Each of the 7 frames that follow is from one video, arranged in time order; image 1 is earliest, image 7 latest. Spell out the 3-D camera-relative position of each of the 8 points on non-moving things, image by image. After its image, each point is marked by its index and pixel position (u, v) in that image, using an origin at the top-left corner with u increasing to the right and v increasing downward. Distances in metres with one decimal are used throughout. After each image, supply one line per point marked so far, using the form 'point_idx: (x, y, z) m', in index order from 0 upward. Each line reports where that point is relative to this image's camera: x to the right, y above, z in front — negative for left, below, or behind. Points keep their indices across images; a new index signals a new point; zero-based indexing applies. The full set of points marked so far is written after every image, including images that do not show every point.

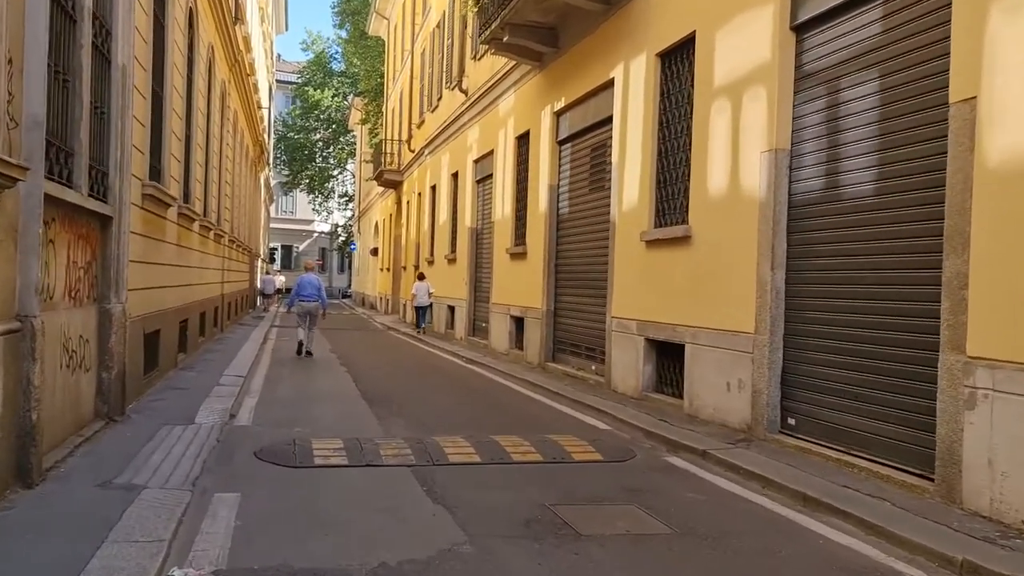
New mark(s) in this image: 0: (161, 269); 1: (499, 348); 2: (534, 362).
0: (-4.6, +0.3, +11.3) m
1: (-0.3, -1.2, +17.2) m
2: (+0.4, -1.3, +14.8) m
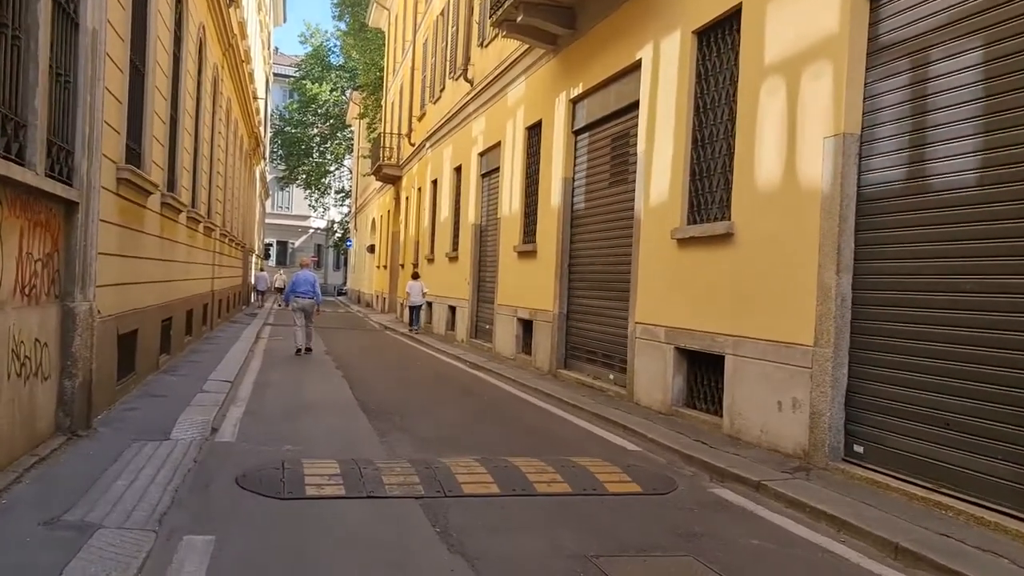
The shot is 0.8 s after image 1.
0: (-4.5, +0.3, +10.3) m
1: (-0.2, -1.2, +16.2) m
2: (+0.5, -1.3, +13.7) m
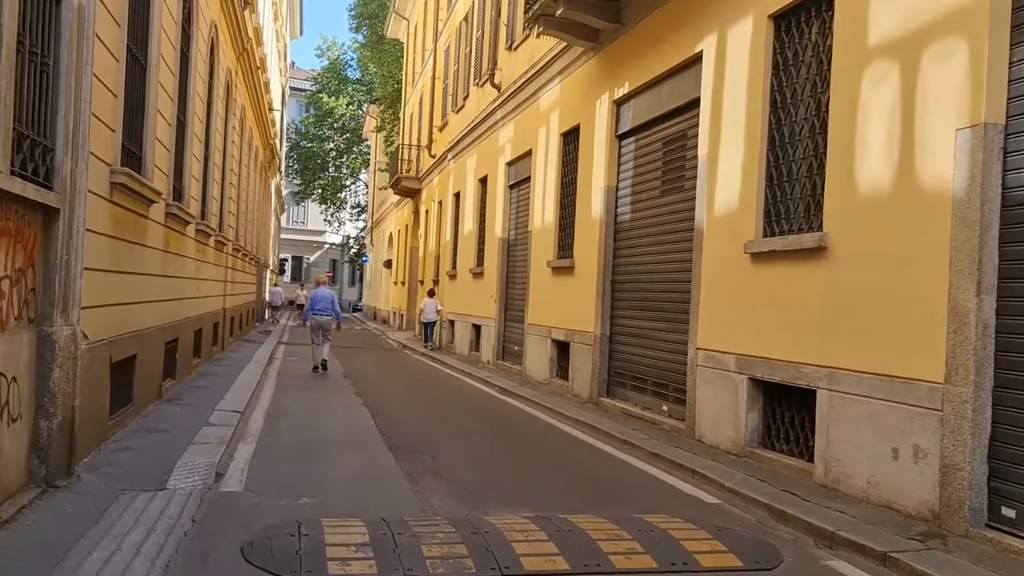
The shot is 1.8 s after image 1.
0: (-4.0, +0.1, +9.2) m
1: (+0.4, -1.5, +15.0) m
2: (+1.0, -1.6, +12.5) m
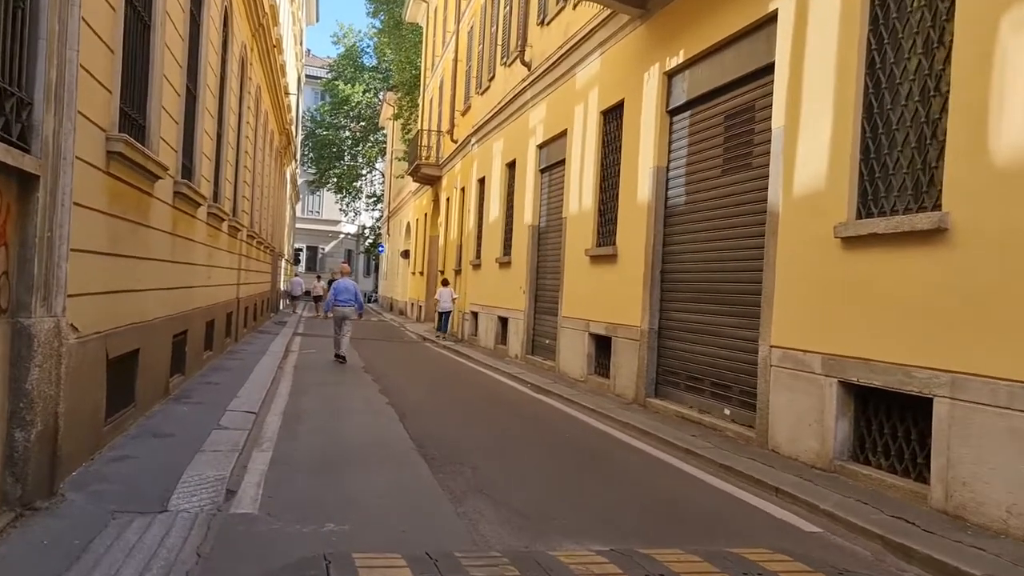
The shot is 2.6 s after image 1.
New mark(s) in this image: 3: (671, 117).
0: (-3.5, +0.2, +8.2) m
1: (+0.9, -1.4, +13.9) m
2: (+1.5, -1.5, +11.5) m
3: (+2.0, +2.2, +11.0) m
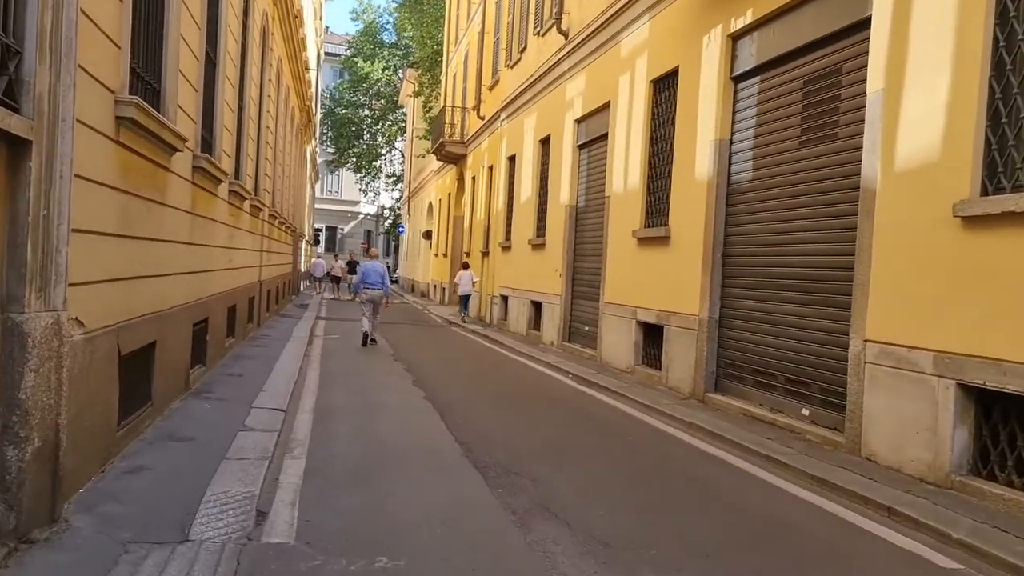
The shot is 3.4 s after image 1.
0: (-3.0, +0.3, +7.3) m
1: (+1.6, -1.1, +13.0) m
2: (+2.1, -1.3, +10.6) m
3: (+2.6, +2.4, +10.0) m
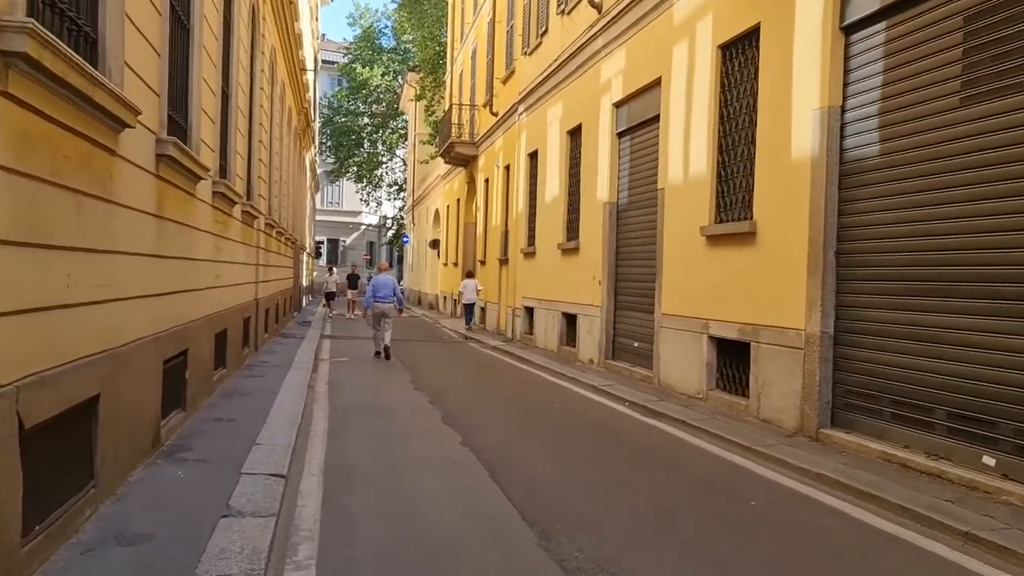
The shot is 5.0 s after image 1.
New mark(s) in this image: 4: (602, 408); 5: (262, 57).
0: (-2.5, +0.2, +5.2) m
1: (+2.1, -1.2, +10.9) m
2: (+2.7, -1.3, +8.4) m
3: (+3.1, +2.3, +7.9) m
4: (+1.1, -1.4, +10.3) m
5: (-4.4, +4.1, +15.1) m
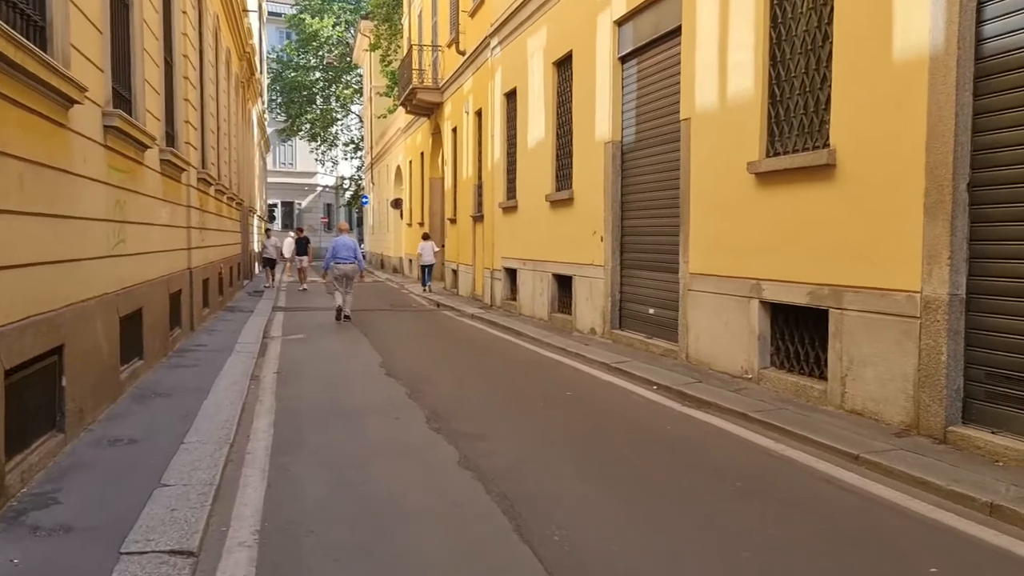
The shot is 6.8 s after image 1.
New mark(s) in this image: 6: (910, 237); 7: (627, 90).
0: (-2.3, +0.2, +2.8) m
1: (+2.1, -0.8, +8.7) m
2: (+2.8, -1.0, +6.3) m
3: (+3.1, +2.7, +5.6) m
4: (+1.1, -1.0, +8.1) m
5: (-4.7, +4.5, +12.3) m
6: (+2.8, +0.4, +6.1) m
7: (+1.5, +2.6, +11.4) m
